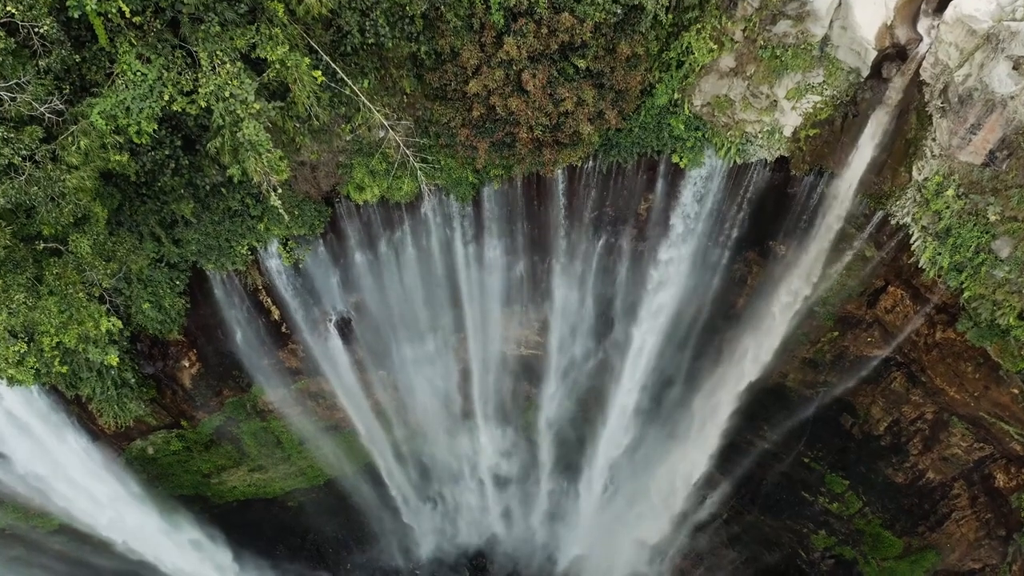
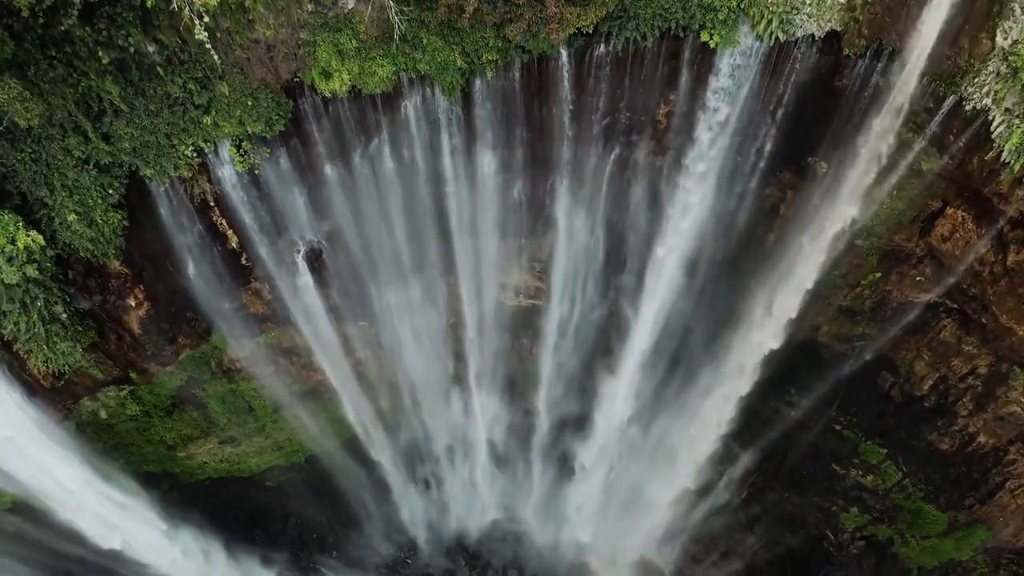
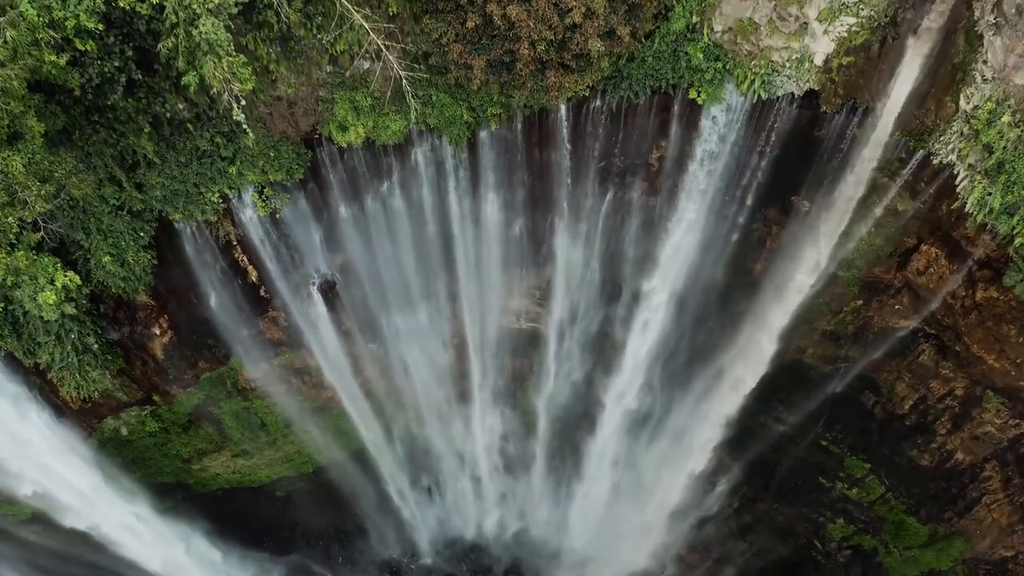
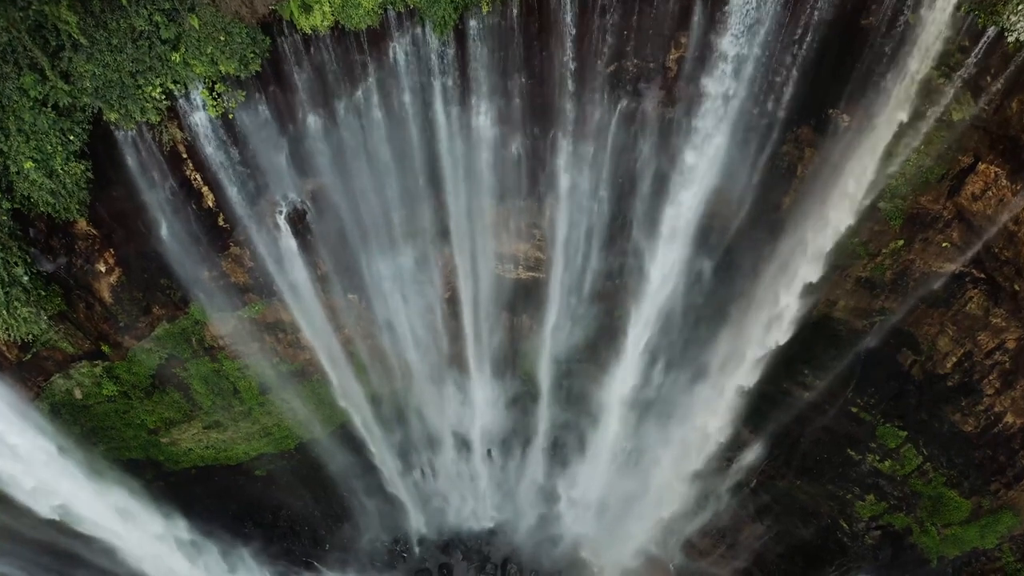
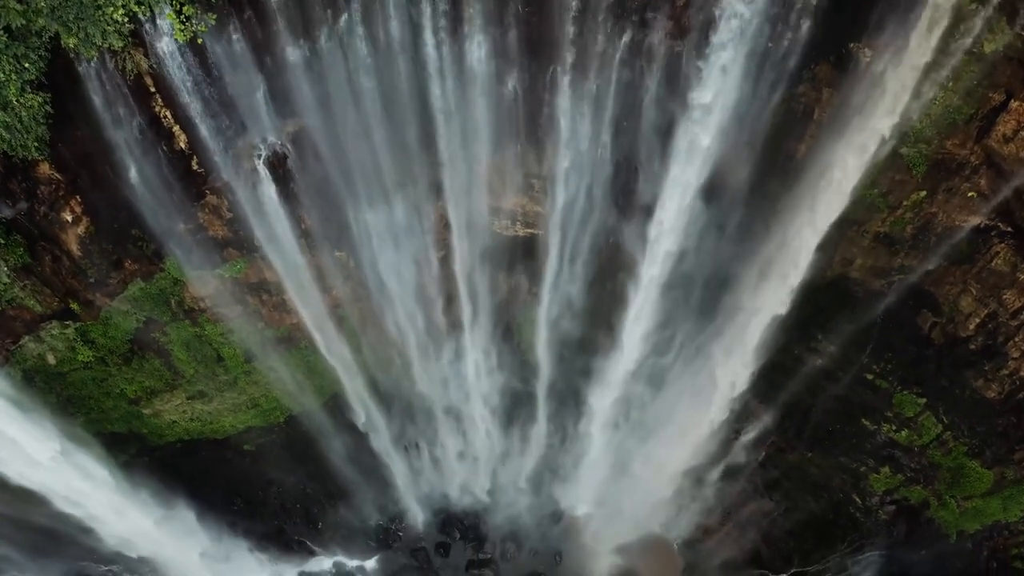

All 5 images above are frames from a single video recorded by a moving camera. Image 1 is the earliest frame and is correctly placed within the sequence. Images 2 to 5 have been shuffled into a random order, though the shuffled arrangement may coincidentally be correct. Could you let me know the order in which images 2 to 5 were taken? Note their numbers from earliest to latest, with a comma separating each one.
3, 2, 4, 5
